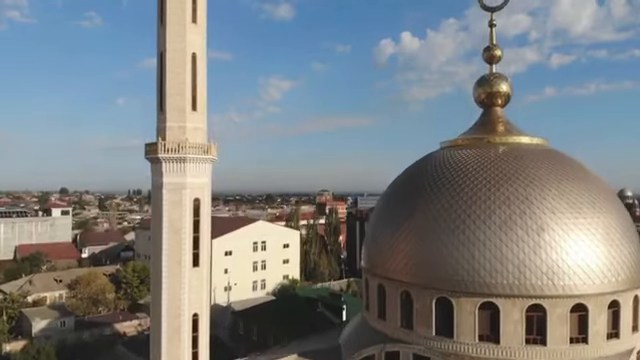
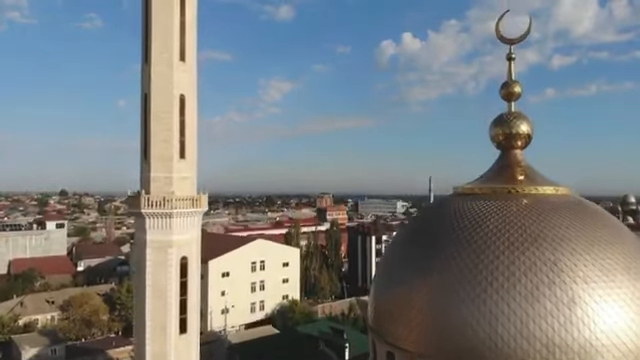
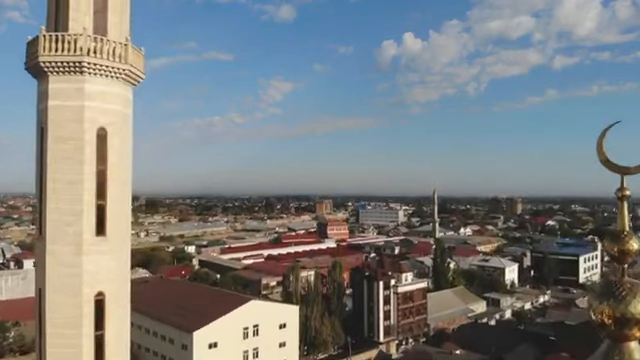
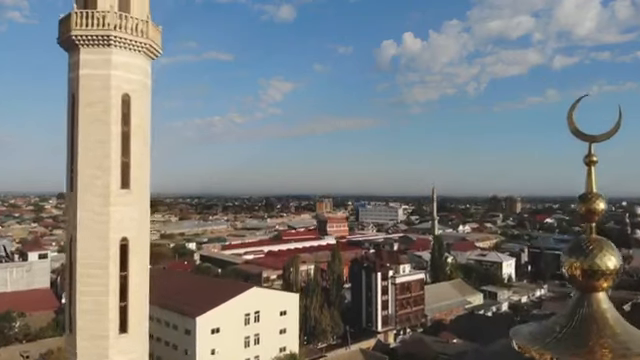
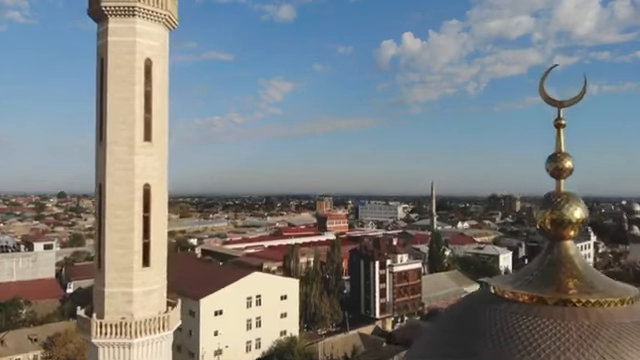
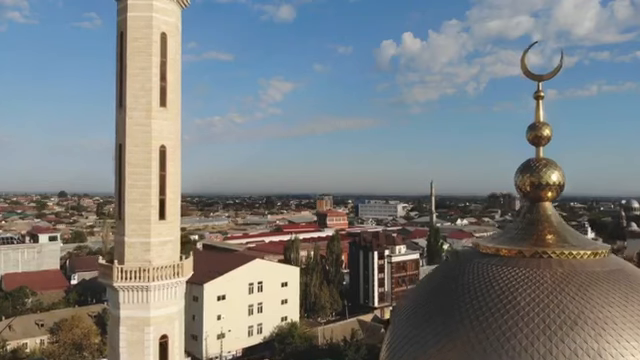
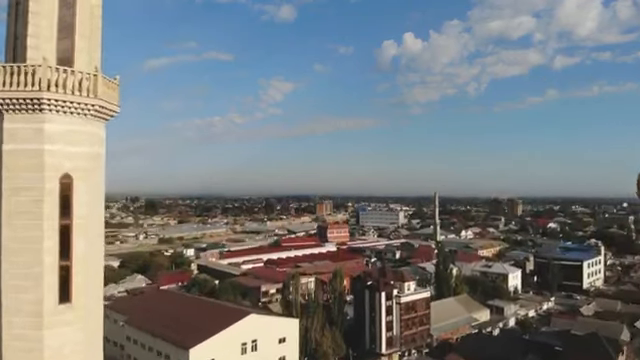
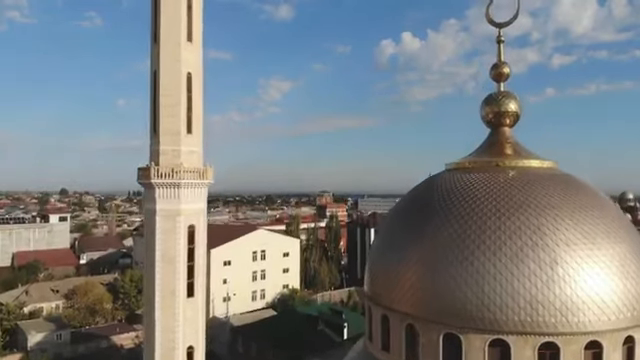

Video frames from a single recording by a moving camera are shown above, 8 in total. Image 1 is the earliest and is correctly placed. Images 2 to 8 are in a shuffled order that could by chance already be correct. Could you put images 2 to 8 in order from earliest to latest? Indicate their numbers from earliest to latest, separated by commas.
8, 2, 6, 5, 4, 3, 7
